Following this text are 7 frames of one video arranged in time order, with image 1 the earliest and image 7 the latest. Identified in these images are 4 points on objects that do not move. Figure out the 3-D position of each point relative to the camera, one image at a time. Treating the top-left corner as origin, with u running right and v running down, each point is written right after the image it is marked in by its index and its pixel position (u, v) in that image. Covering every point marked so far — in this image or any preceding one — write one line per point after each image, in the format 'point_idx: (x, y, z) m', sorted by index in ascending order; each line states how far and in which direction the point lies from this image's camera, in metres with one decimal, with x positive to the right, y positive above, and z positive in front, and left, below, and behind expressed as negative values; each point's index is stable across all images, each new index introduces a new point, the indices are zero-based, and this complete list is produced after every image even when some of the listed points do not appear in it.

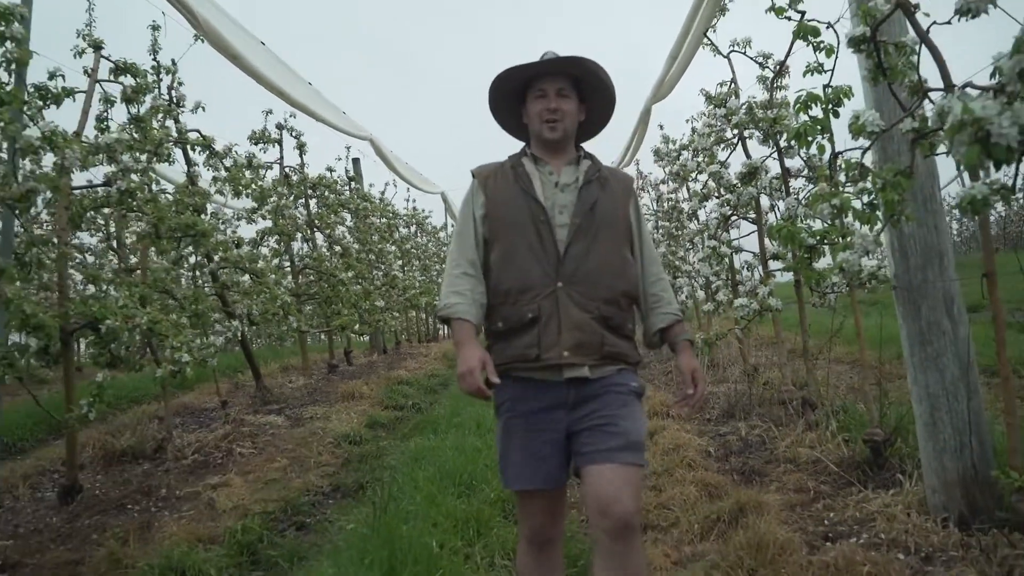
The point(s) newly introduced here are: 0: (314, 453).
0: (-1.3, -1.1, +5.5) m
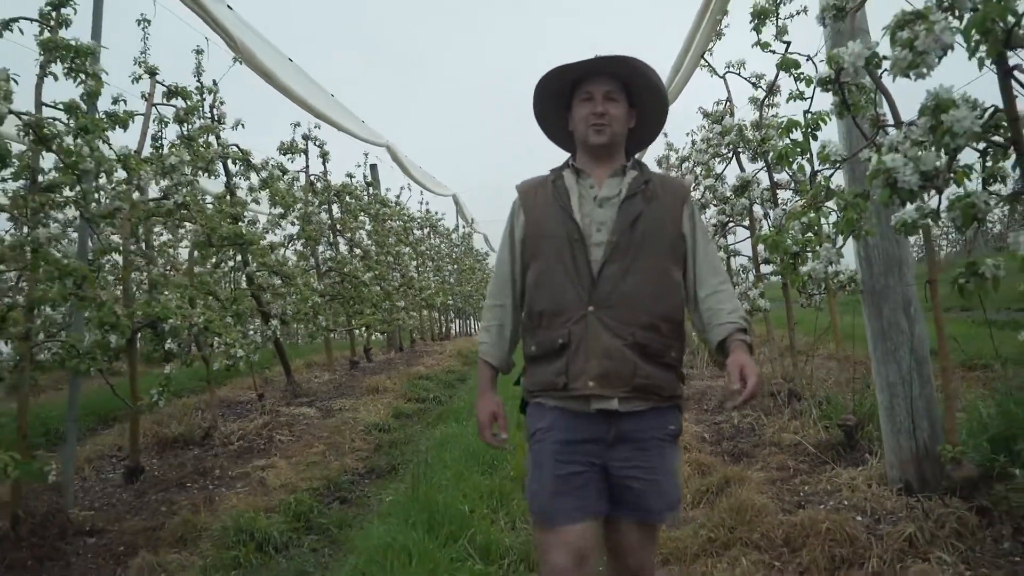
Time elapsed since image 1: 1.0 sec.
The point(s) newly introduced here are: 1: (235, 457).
0: (-1.2, -1.1, +6.1) m
1: (-1.9, -1.2, +5.8) m
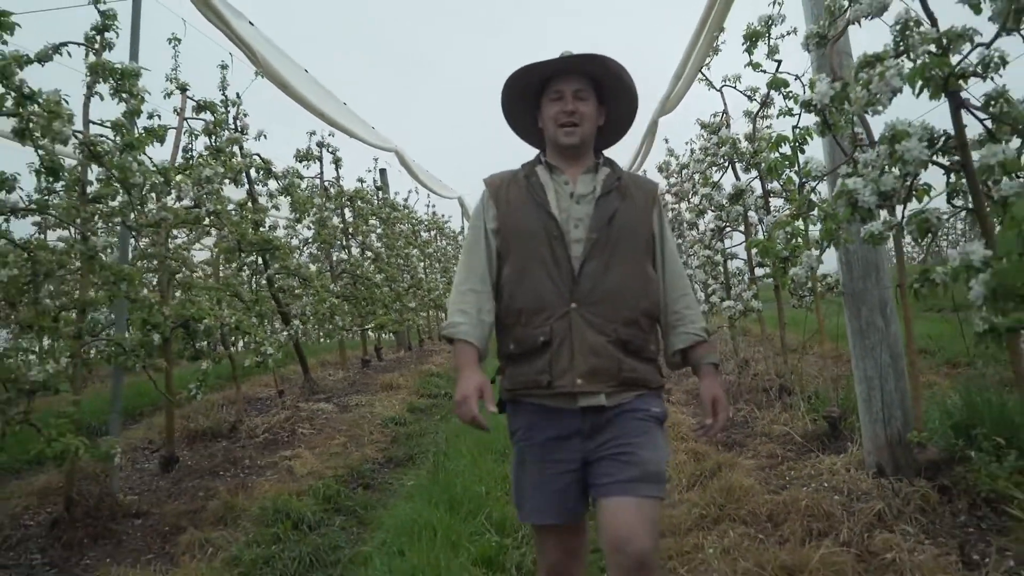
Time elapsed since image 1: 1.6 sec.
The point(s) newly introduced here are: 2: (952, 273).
0: (-1.1, -1.1, +6.5) m
1: (-1.9, -1.2, +6.2) m
2: (+1.2, 0.0, +2.2) m
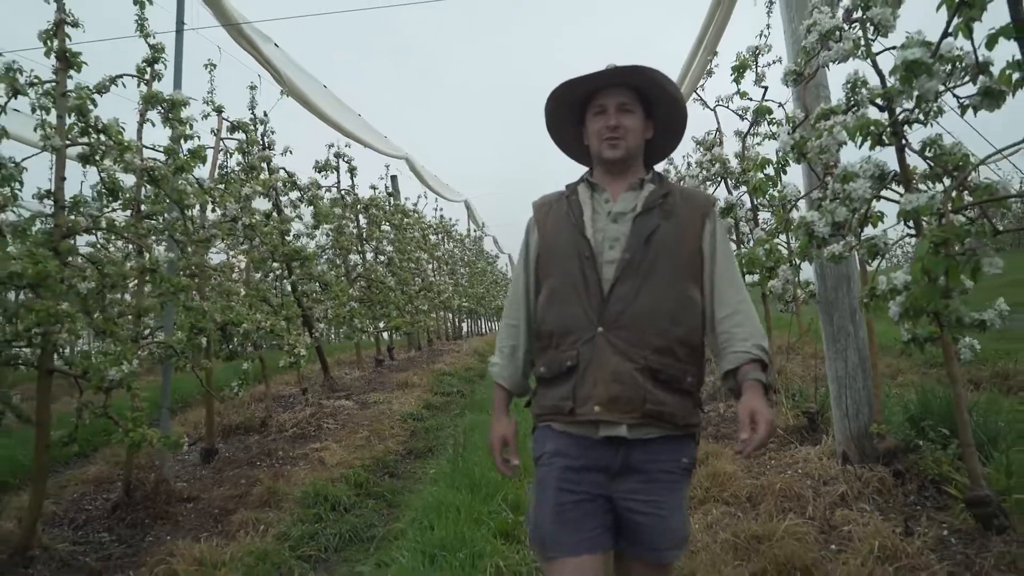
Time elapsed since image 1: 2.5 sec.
0: (-1.1, -1.2, +7.0) m
1: (-1.8, -1.2, +6.8) m
2: (+1.2, 0.0, +2.8) m
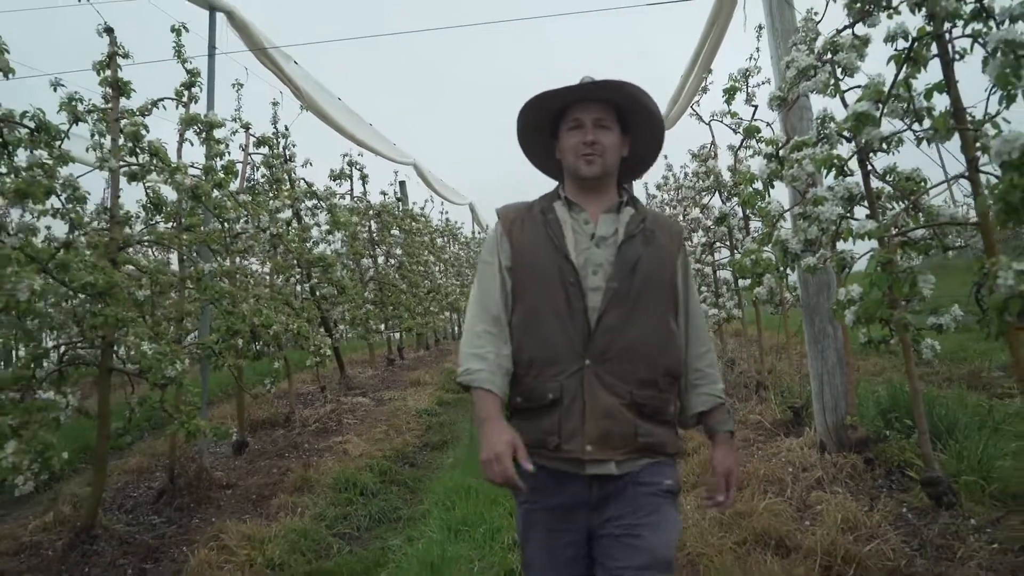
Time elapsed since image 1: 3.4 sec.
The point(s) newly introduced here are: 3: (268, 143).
0: (-1.0, -1.2, +7.5) m
1: (-1.7, -1.3, +7.3) m
2: (+1.3, -0.1, +3.3) m
3: (-2.3, +1.4, +7.8) m
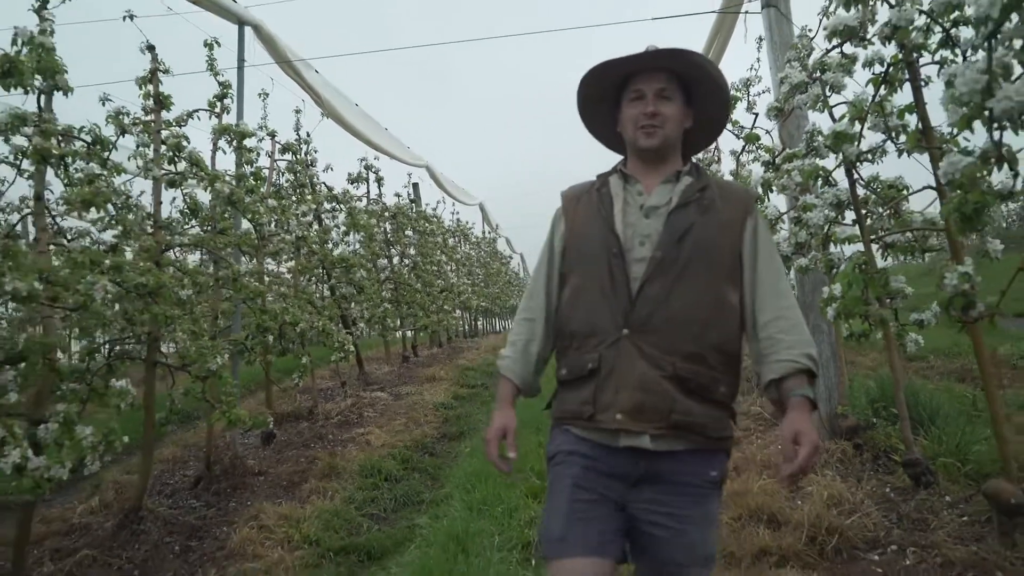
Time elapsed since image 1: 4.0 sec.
0: (-0.9, -1.2, +7.9) m
1: (-1.6, -1.3, +7.7) m
2: (+1.4, -0.1, +3.6) m
3: (-2.2, +1.4, +8.2) m
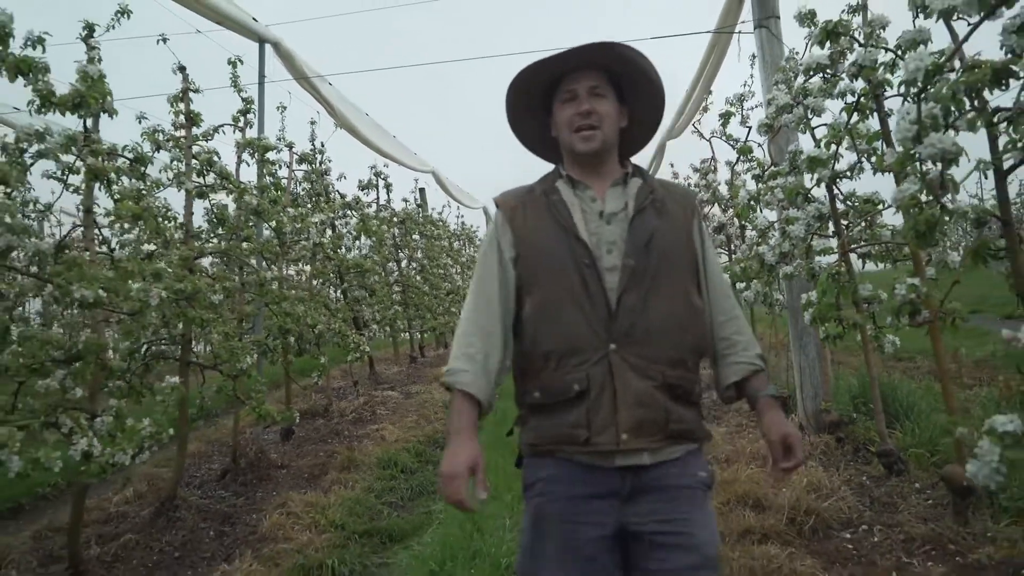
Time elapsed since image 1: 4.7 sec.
0: (-0.8, -1.2, +8.3) m
1: (-1.5, -1.3, +8.1) m
2: (+1.4, -0.1, +4.0) m
3: (-2.1, +1.3, +8.6) m
